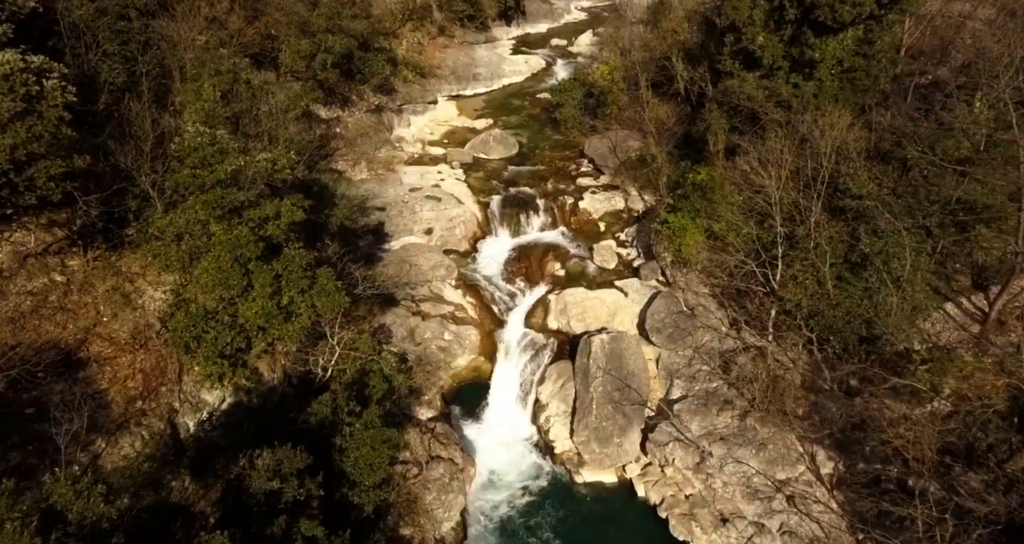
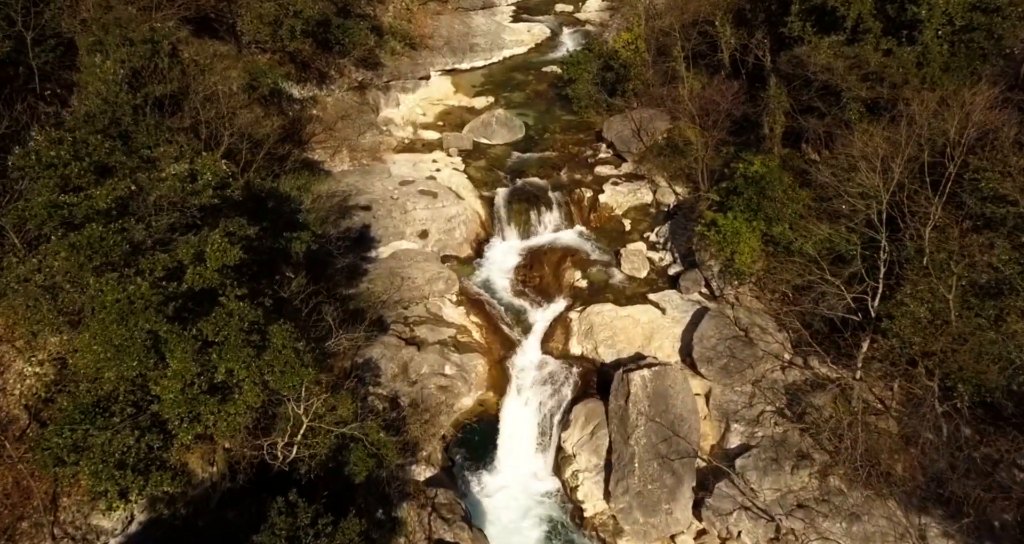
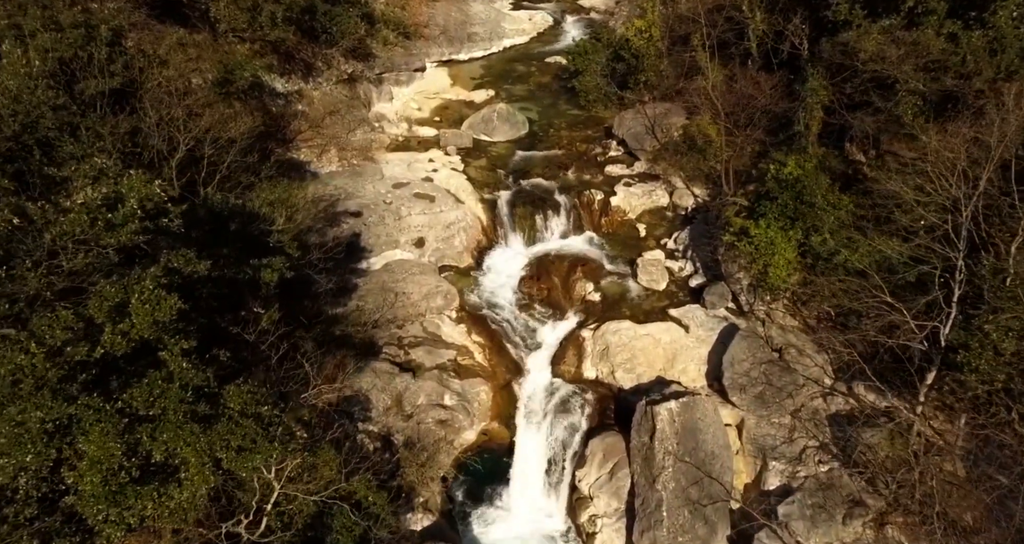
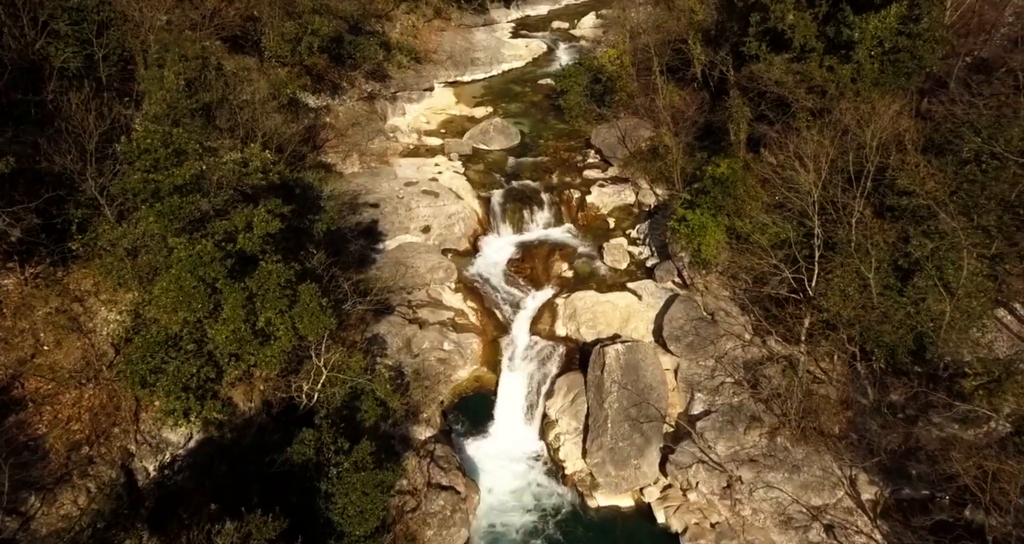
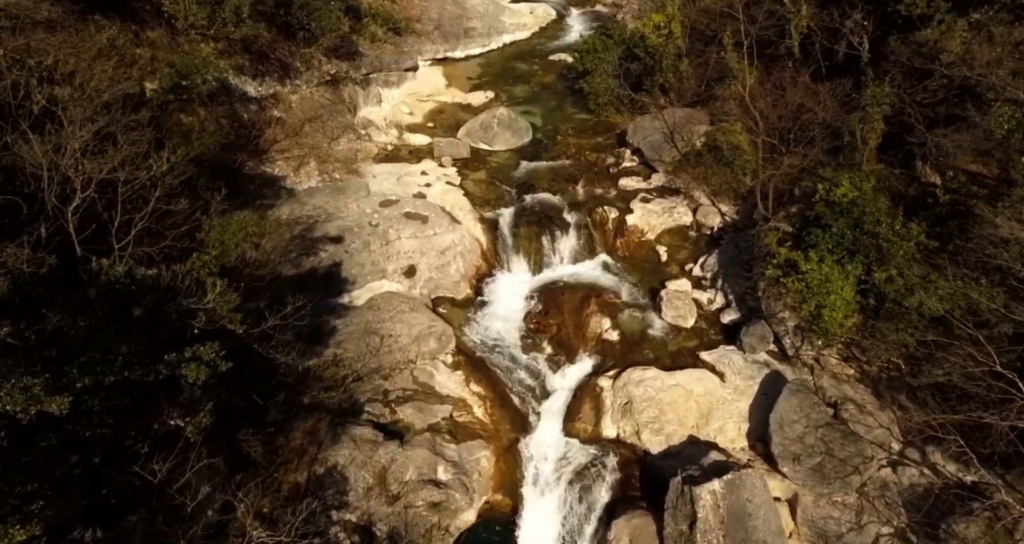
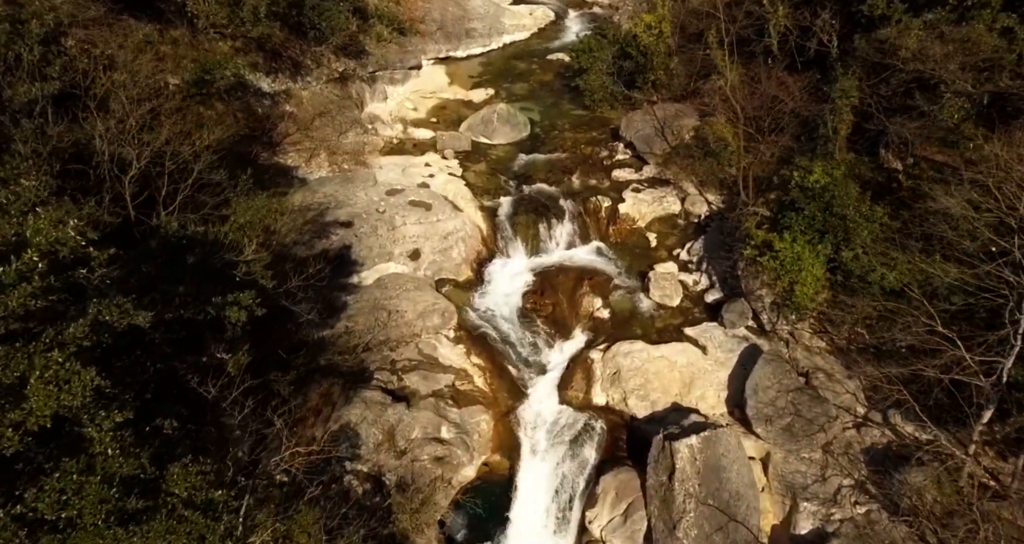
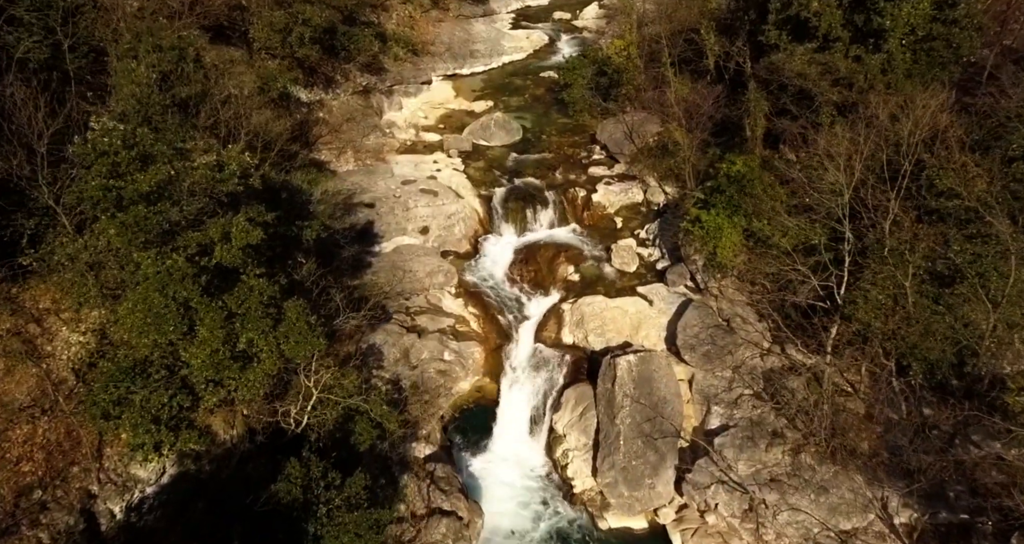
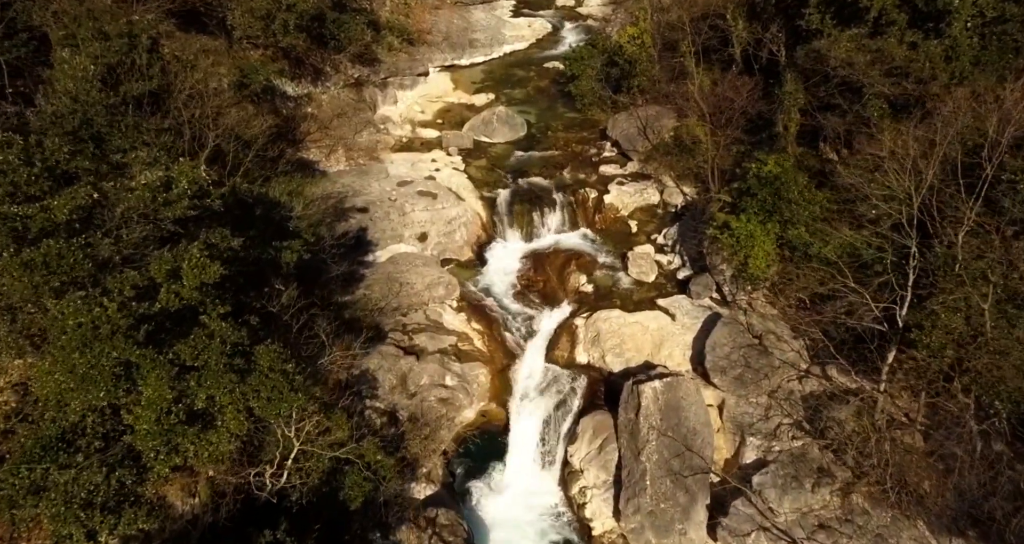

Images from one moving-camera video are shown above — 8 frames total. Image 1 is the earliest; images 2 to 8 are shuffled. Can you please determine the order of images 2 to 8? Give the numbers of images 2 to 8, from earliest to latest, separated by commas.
4, 7, 2, 8, 3, 6, 5
